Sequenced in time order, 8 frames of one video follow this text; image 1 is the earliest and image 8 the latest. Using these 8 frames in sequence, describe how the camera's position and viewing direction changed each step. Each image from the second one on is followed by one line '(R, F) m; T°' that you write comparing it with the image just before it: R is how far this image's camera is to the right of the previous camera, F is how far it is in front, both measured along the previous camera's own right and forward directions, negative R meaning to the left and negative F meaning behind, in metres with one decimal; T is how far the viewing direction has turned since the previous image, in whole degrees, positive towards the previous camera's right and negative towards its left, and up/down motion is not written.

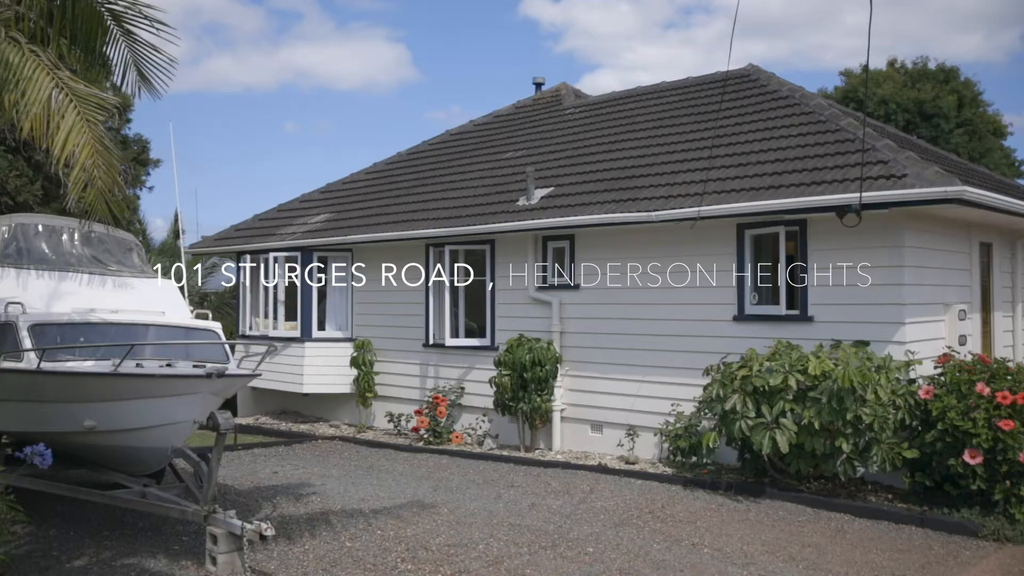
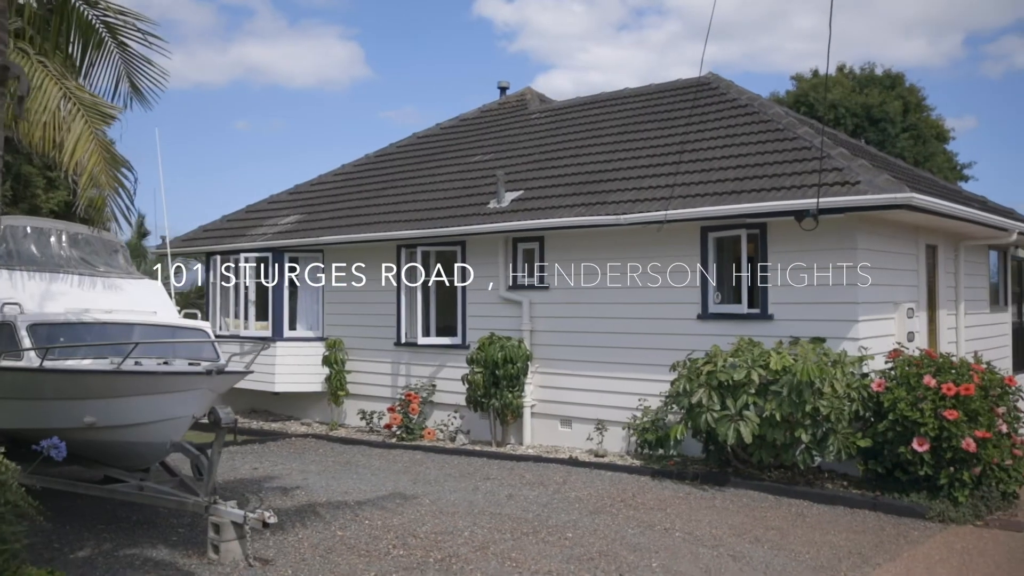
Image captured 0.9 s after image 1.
(-0.2, -0.4) m; +3°
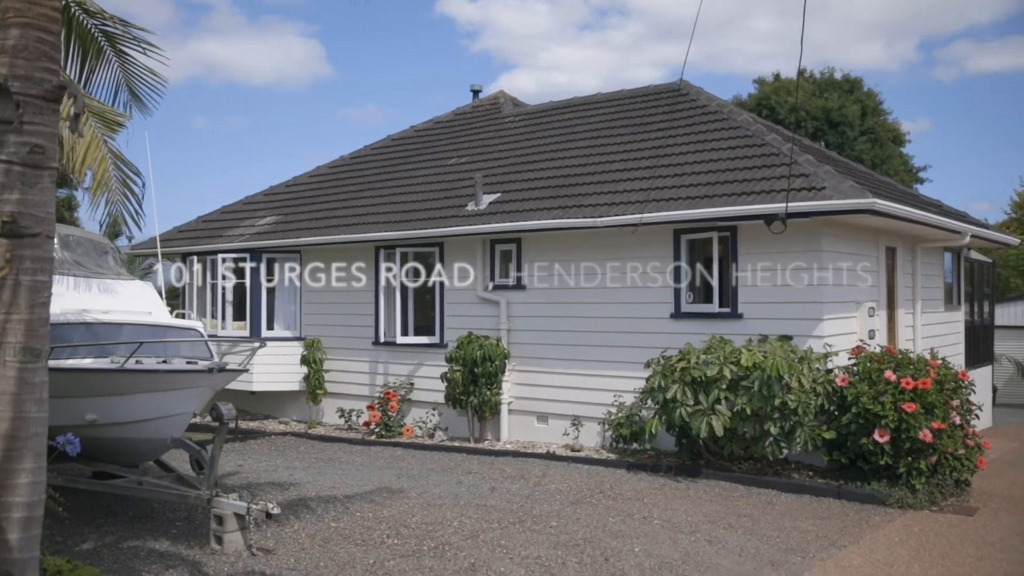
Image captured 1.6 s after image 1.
(-0.2, -0.4) m; +2°
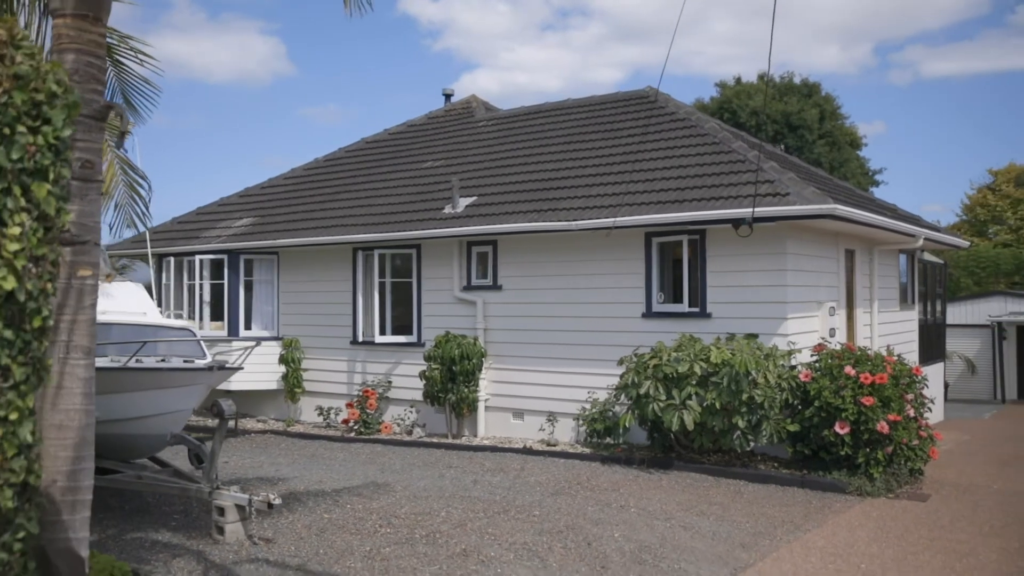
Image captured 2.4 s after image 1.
(-0.2, -0.4) m; +2°
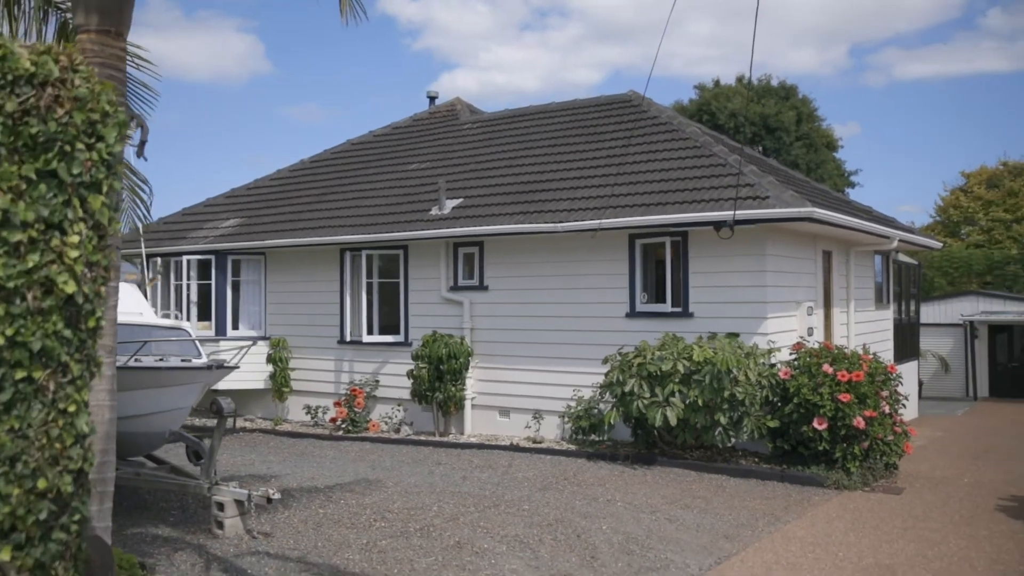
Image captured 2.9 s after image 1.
(-0.1, -0.2) m; +1°
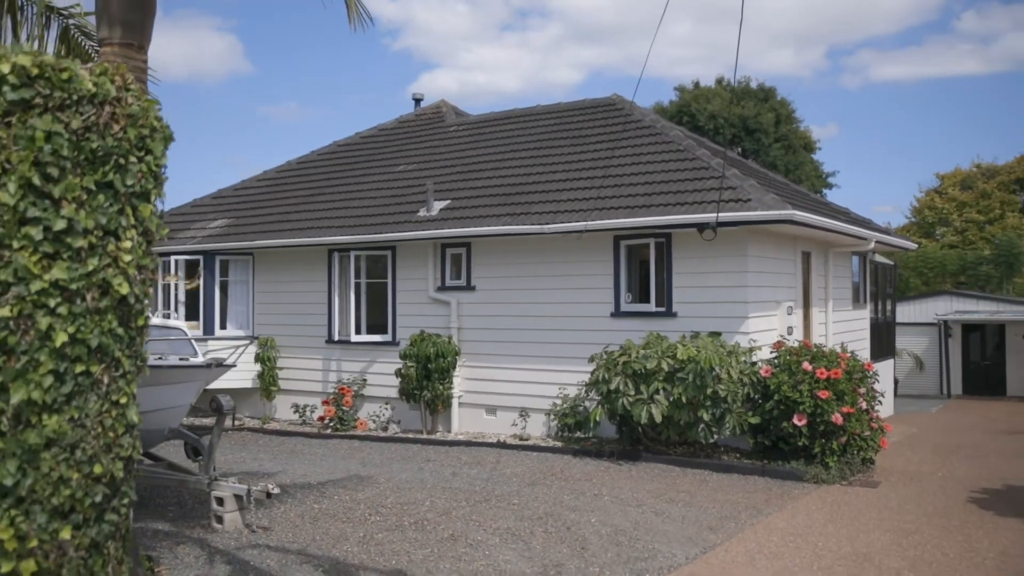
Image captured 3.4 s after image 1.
(-0.1, -0.2) m; +1°
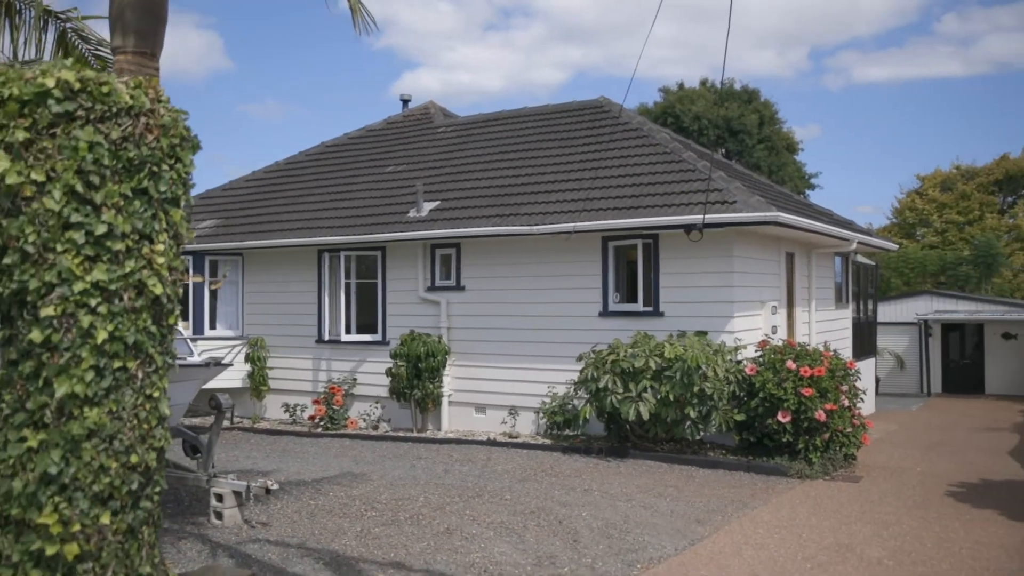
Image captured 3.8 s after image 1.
(-0.1, -0.2) m; +1°
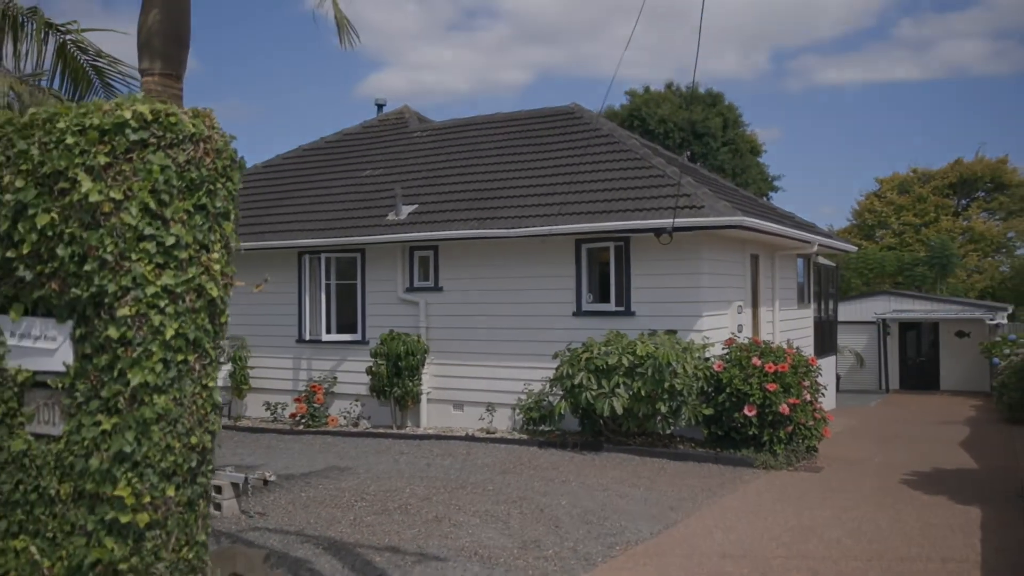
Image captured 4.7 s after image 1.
(-0.2, -0.5) m; +2°
